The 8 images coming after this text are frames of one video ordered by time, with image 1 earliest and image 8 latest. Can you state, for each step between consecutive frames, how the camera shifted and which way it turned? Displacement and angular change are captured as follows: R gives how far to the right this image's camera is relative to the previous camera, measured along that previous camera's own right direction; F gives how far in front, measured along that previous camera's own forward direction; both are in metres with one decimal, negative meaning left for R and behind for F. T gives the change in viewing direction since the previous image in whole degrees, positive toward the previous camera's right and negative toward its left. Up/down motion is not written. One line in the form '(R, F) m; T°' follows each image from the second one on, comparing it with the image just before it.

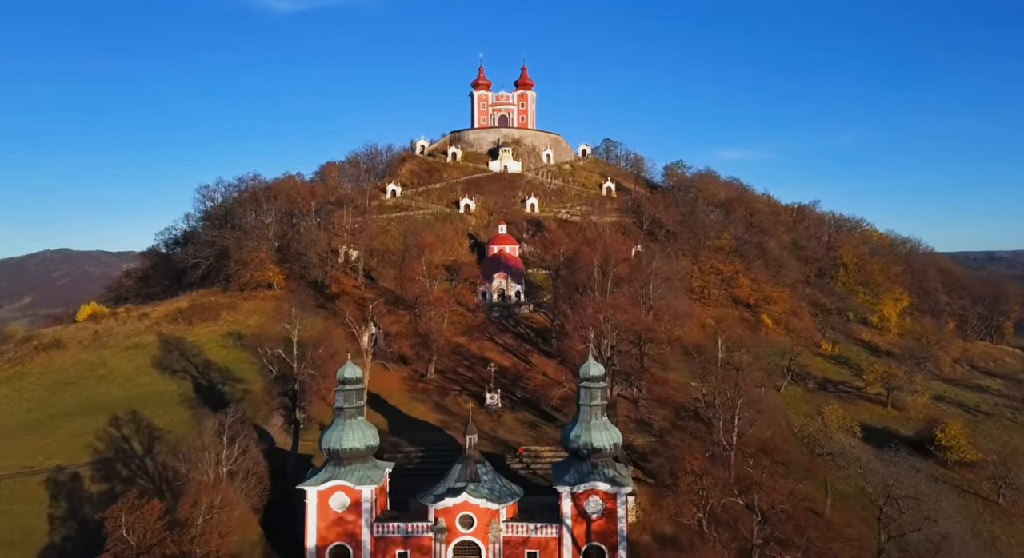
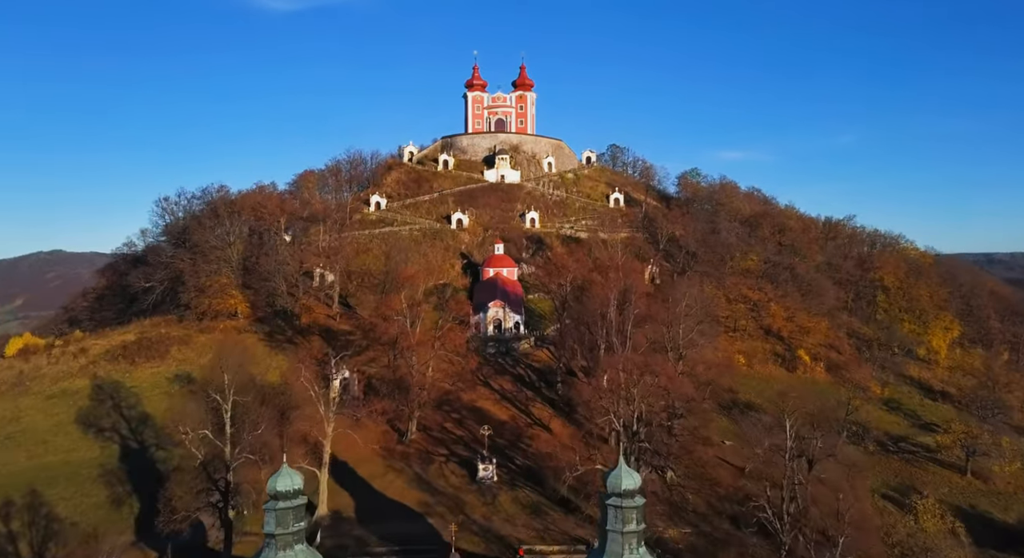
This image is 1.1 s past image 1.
(-0.1, +8.6) m; 0°
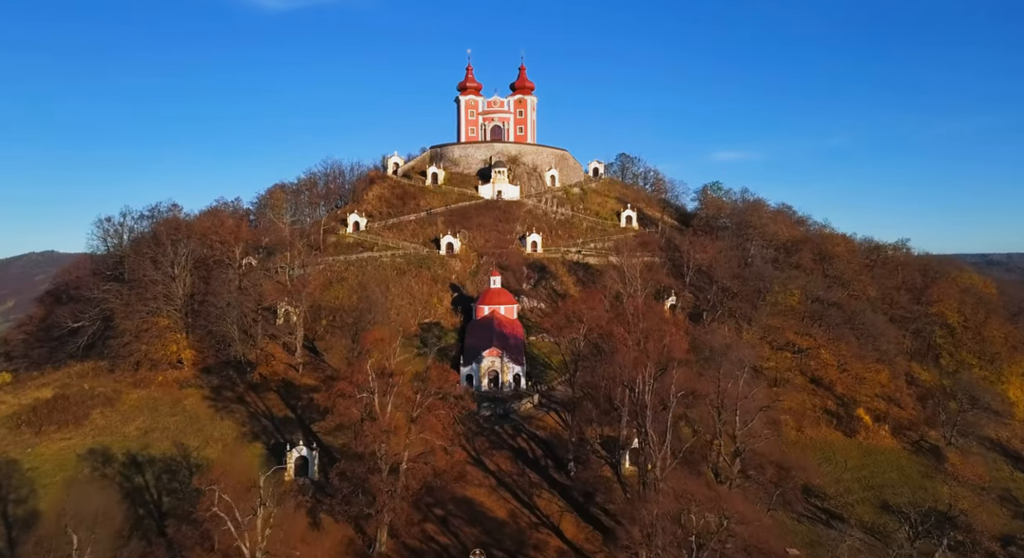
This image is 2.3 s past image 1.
(-0.2, +9.7) m; 0°
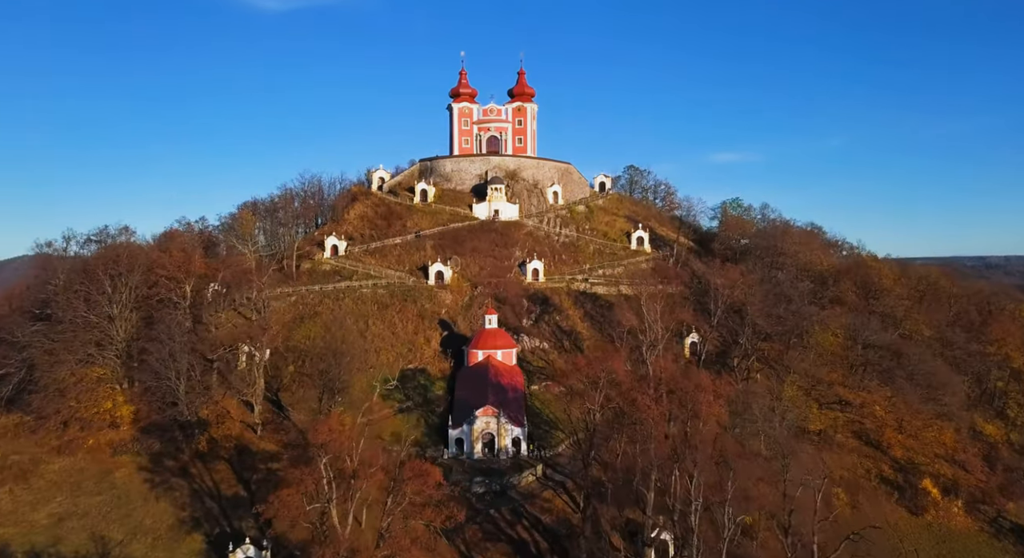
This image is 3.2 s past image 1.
(-0.1, +7.5) m; 0°
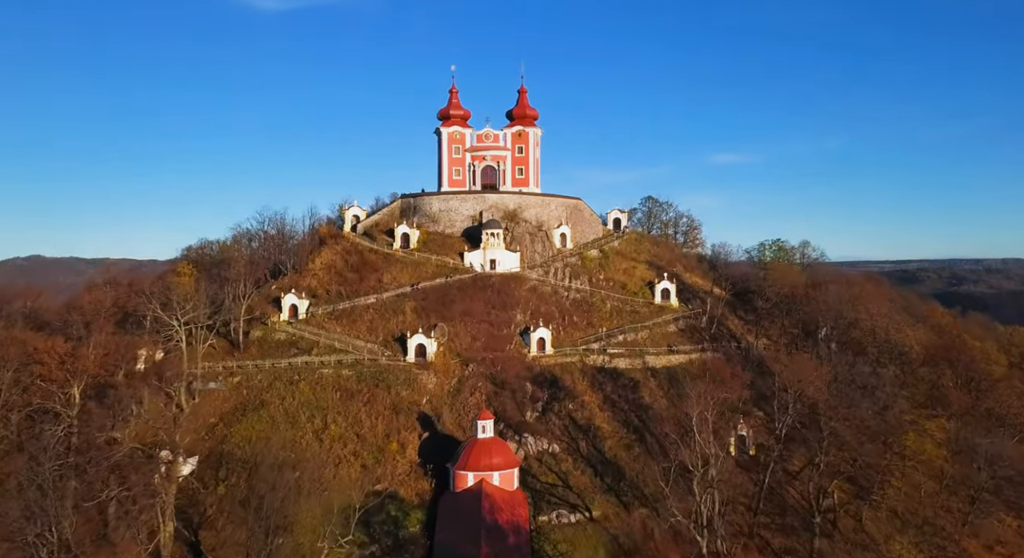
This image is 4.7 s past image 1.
(-0.2, +11.0) m; 0°
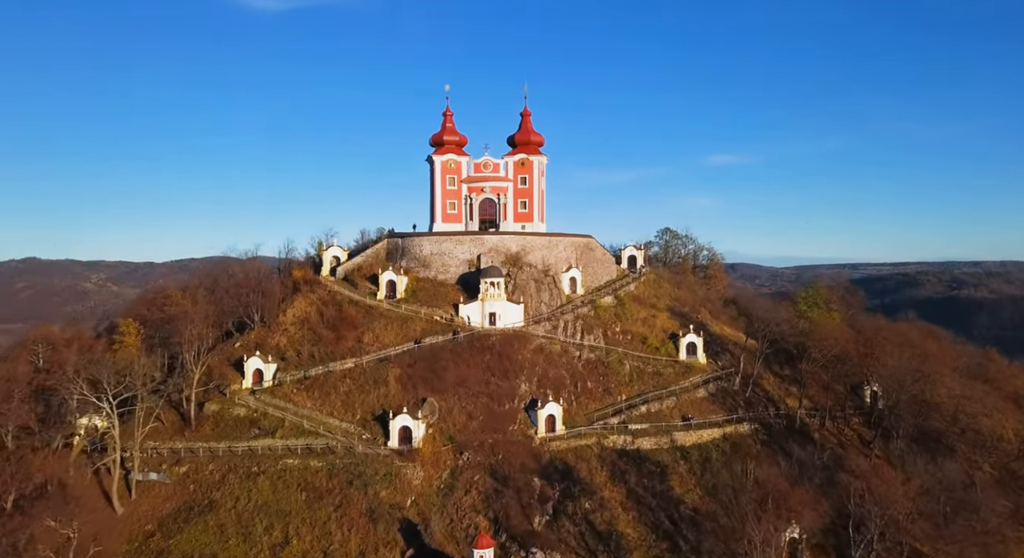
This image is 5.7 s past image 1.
(-0.2, +7.2) m; 0°
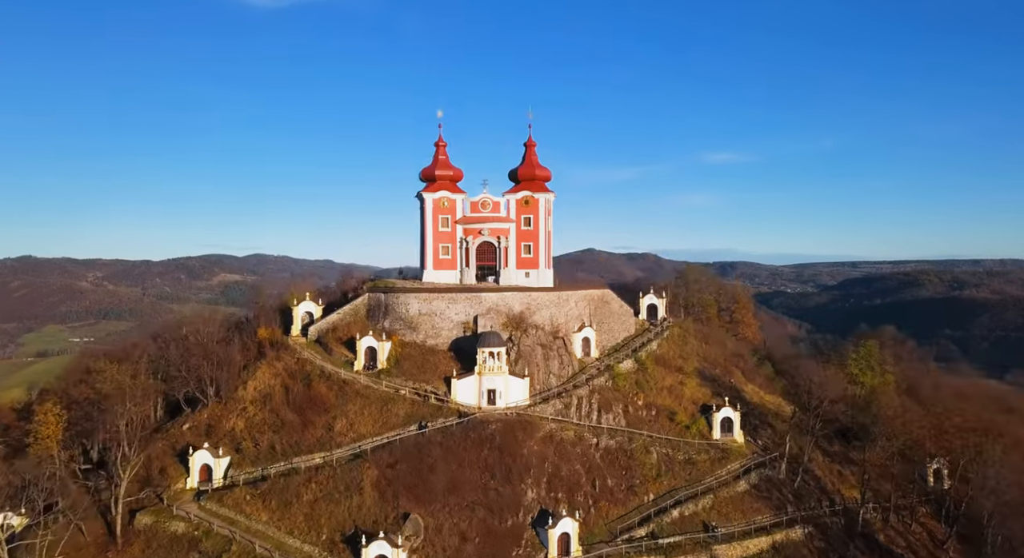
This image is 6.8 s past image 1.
(-0.2, +7.4) m; 0°
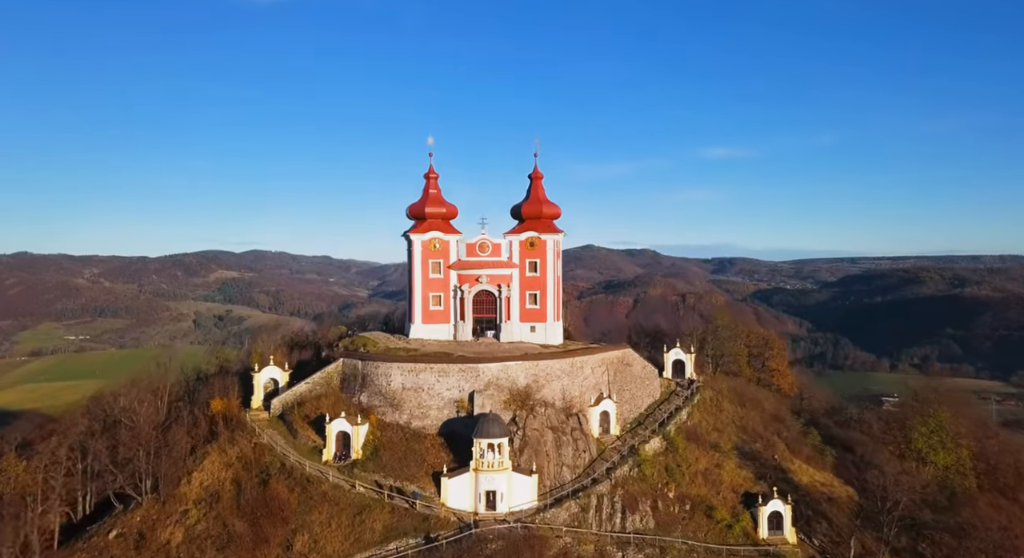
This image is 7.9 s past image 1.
(-0.2, +7.0) m; 0°
